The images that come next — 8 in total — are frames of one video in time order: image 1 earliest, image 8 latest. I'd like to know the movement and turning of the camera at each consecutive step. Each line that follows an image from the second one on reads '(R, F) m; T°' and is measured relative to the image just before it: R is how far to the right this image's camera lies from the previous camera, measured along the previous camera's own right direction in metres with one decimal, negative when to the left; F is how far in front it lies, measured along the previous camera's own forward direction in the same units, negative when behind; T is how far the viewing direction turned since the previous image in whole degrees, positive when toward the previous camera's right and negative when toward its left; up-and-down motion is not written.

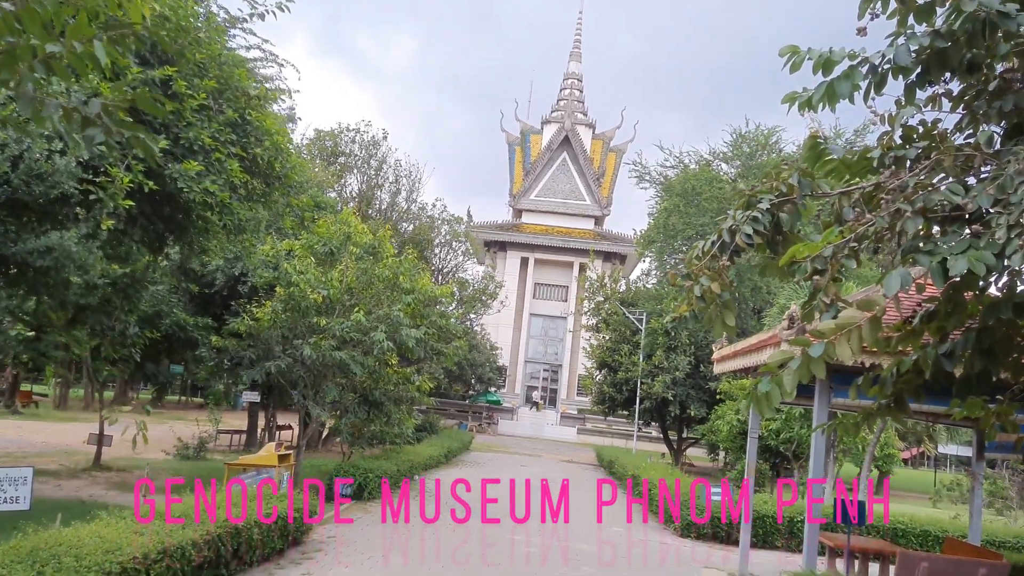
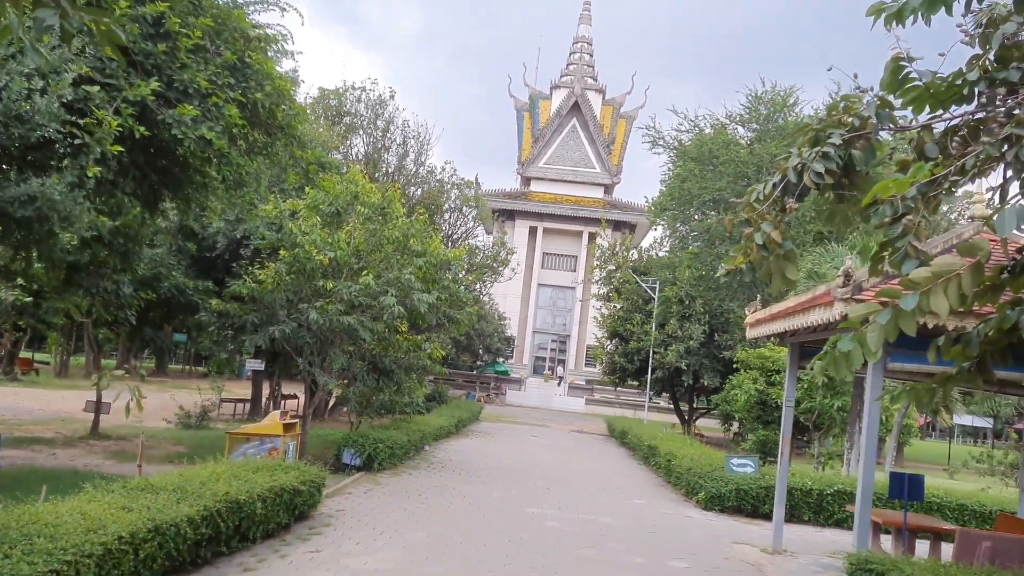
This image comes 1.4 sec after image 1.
(-0.2, +0.7) m; 0°
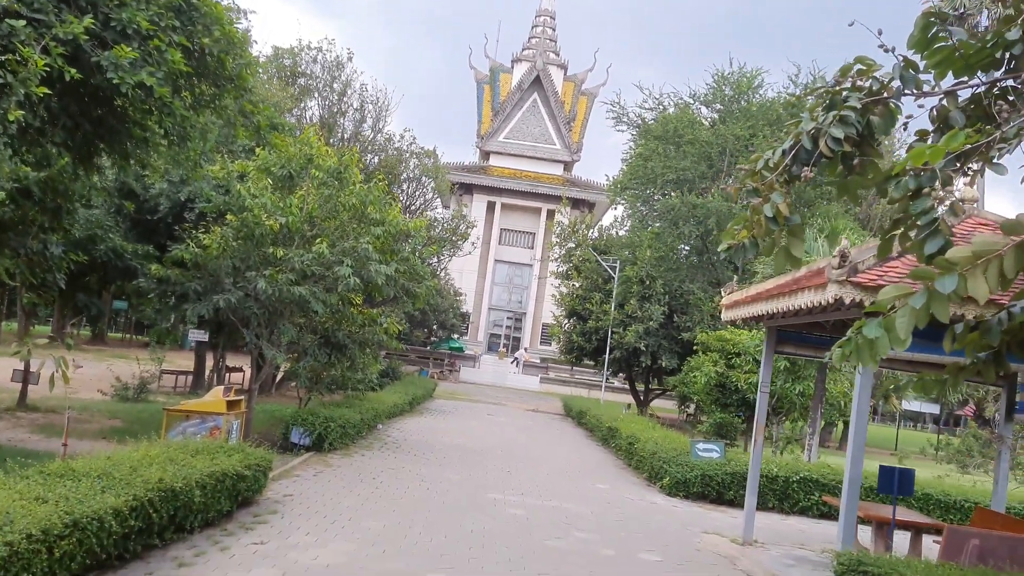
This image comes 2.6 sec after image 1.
(-0.1, +0.6) m; +3°
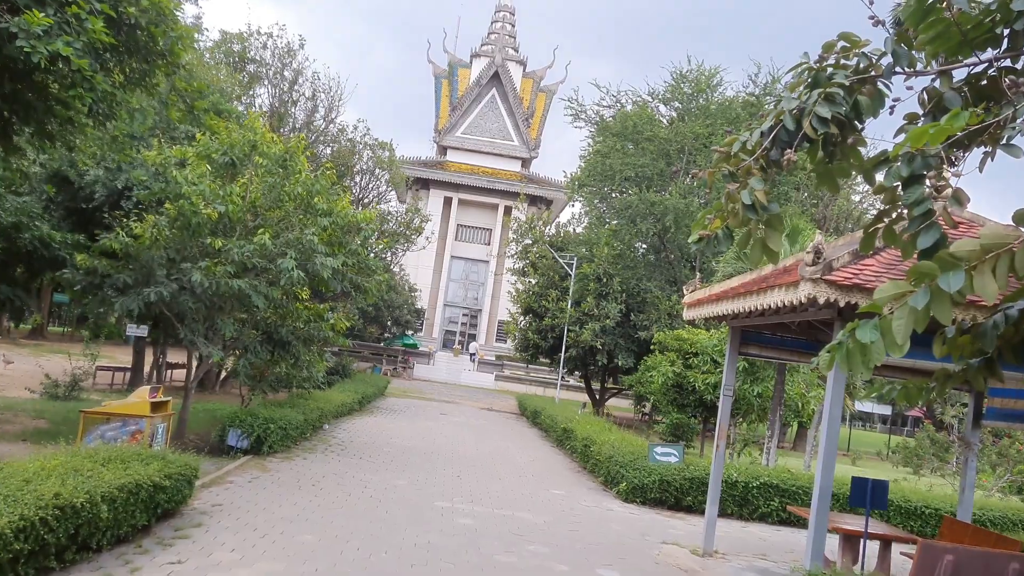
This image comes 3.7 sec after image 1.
(+0.1, +0.5) m; +3°
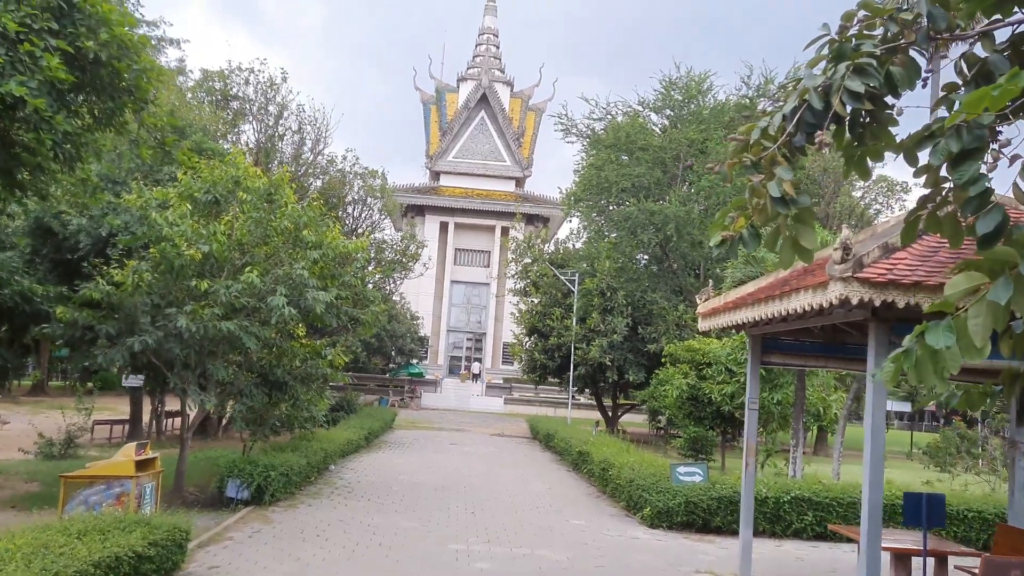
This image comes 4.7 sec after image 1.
(0.0, +0.5) m; 0°
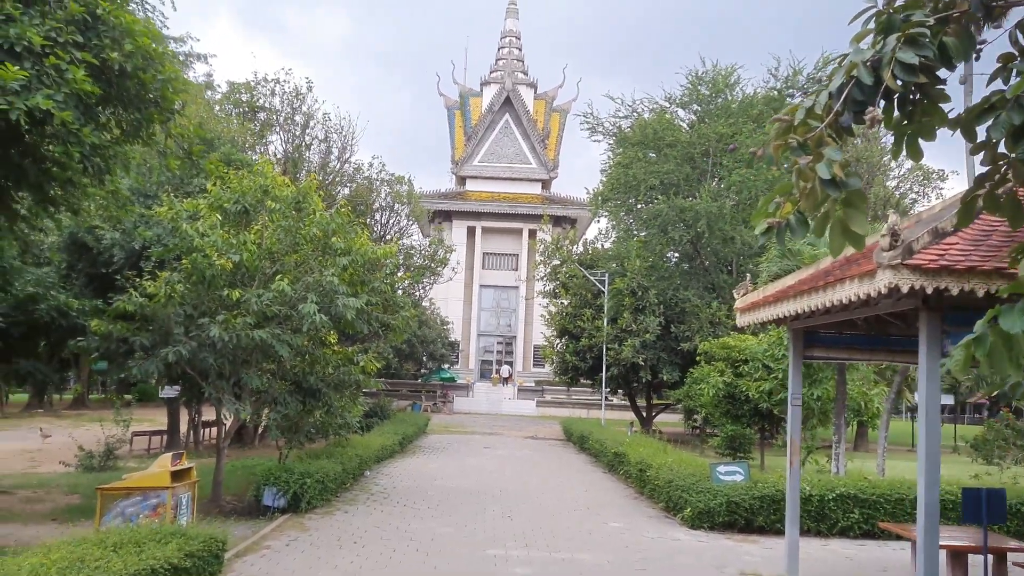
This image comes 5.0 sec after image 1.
(0.0, +0.1) m; -2°
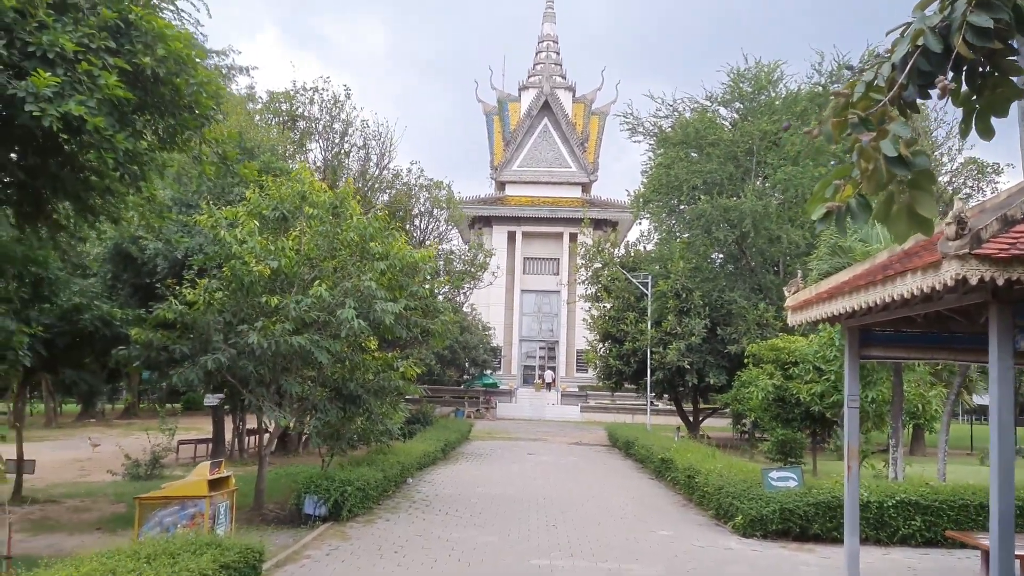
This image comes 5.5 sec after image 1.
(0.0, +0.2) m; -3°
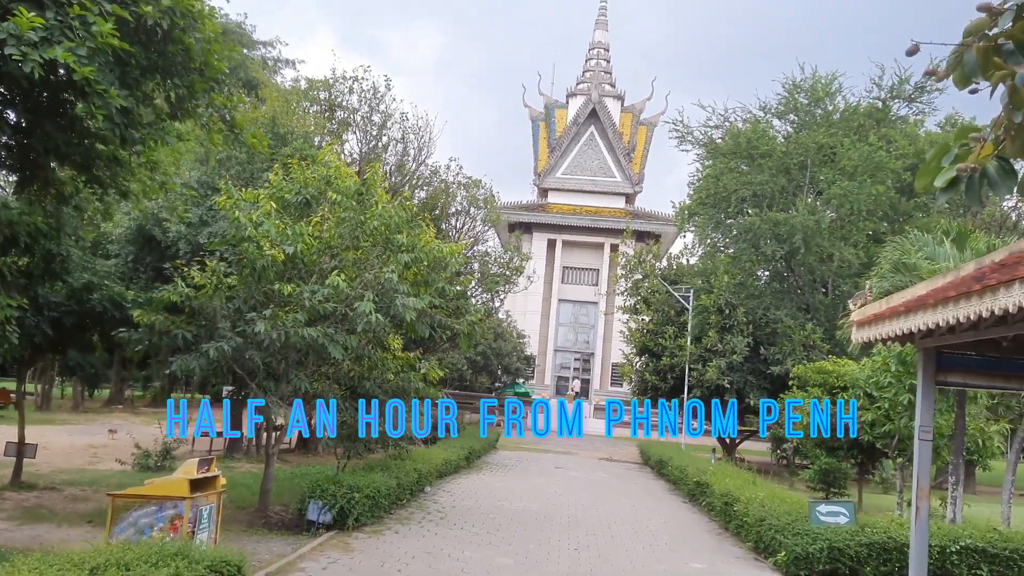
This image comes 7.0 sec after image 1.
(+0.1, +0.8) m; -3°
